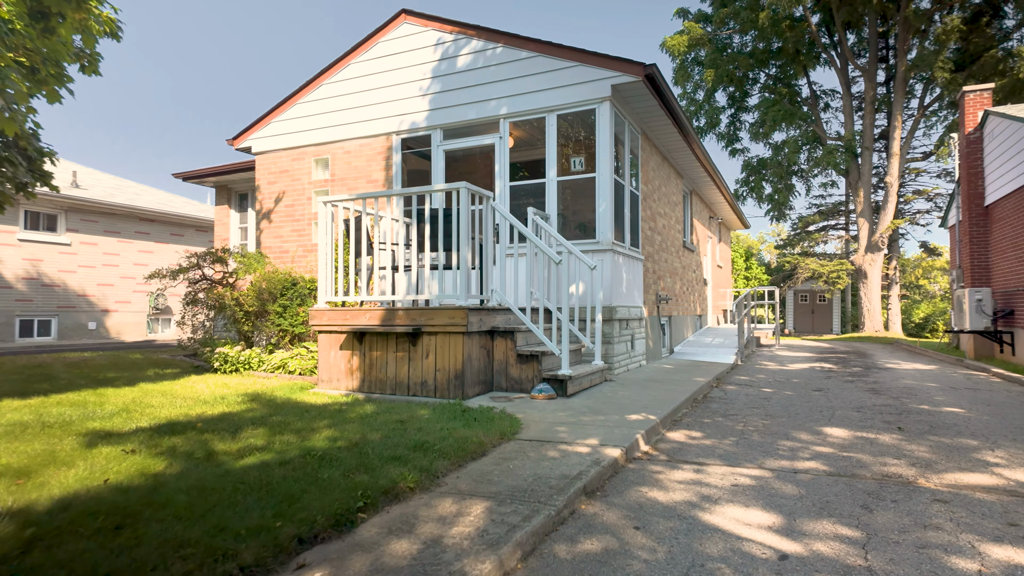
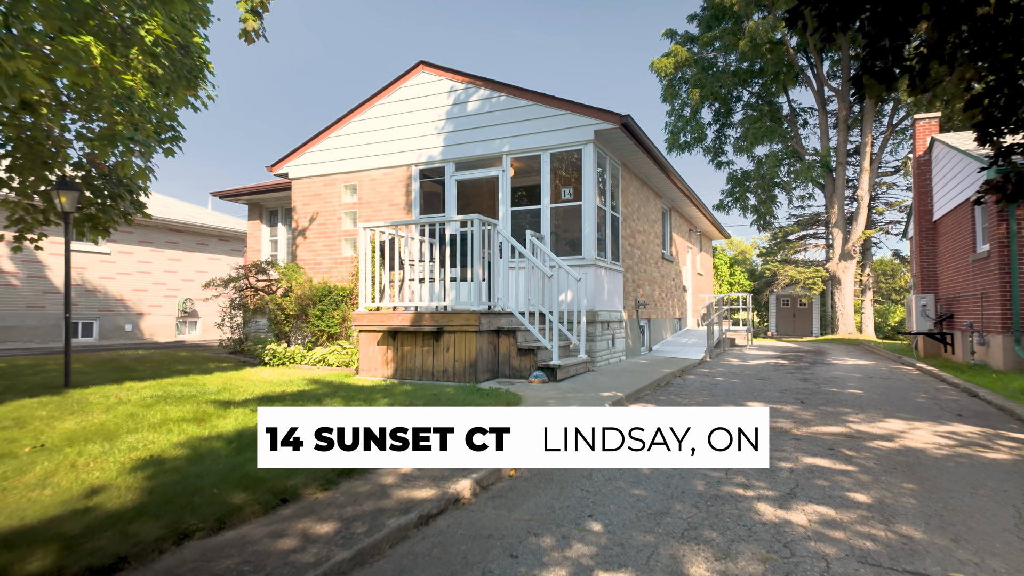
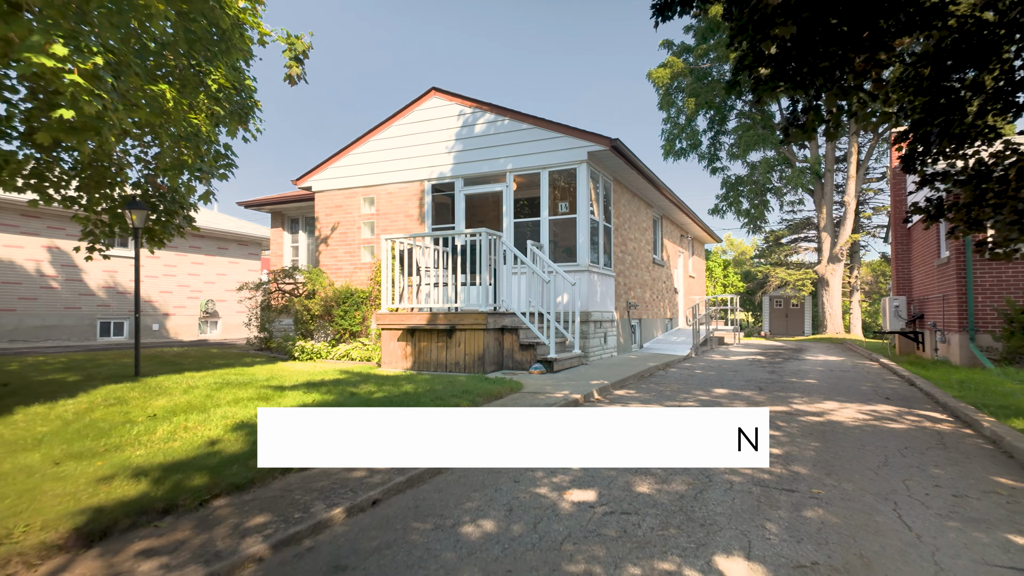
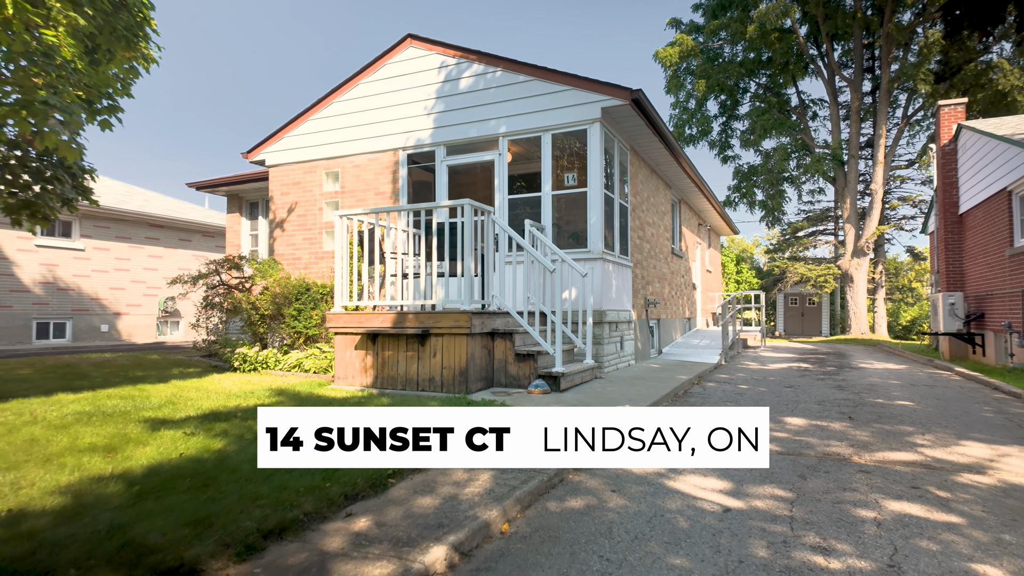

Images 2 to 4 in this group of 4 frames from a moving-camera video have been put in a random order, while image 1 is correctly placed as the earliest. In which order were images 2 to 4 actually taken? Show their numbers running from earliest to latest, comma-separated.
4, 2, 3
